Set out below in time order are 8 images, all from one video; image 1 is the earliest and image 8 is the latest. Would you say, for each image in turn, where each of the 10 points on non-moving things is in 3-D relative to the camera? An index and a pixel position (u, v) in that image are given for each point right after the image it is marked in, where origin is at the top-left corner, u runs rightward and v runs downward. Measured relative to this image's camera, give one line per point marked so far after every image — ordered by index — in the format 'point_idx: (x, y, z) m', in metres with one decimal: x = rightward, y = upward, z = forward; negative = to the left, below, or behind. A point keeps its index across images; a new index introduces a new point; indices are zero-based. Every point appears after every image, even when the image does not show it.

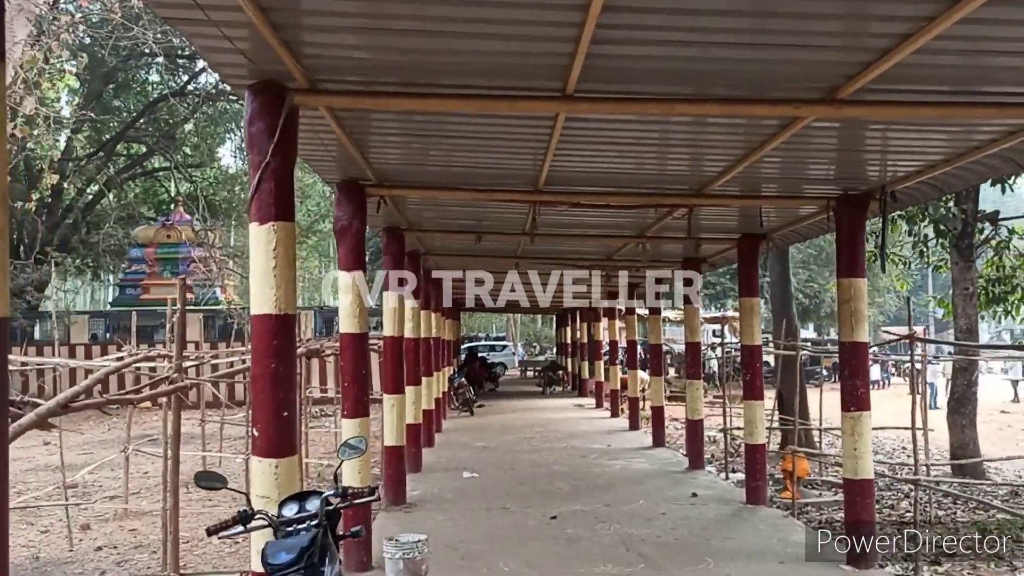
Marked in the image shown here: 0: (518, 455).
0: (+0.1, -1.9, +10.5) m
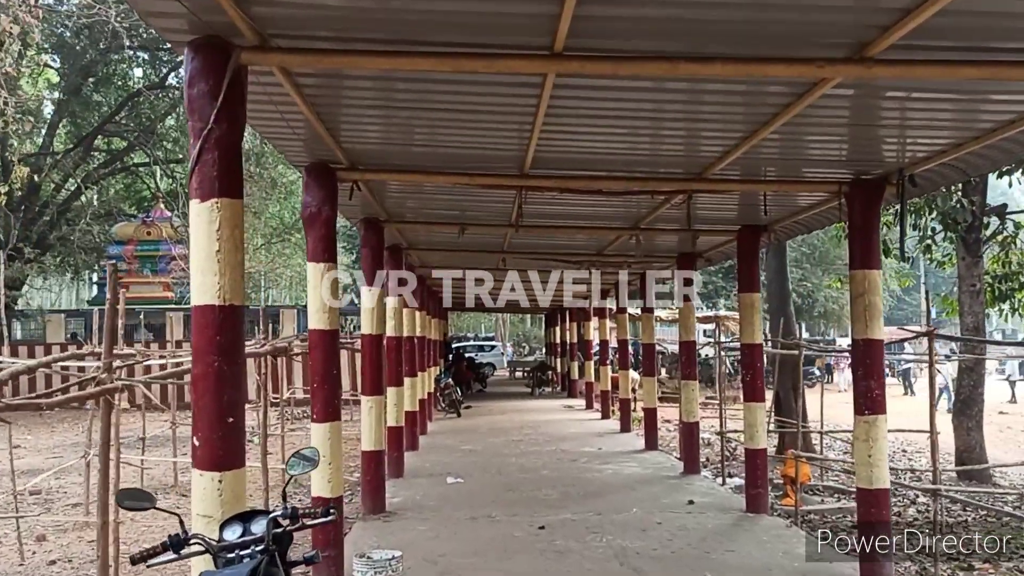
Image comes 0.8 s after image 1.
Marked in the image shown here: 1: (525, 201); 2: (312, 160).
0: (-0.1, -1.8, +10.1) m
1: (+0.1, +0.6, +6.1) m
2: (-1.1, +0.7, +5.0) m
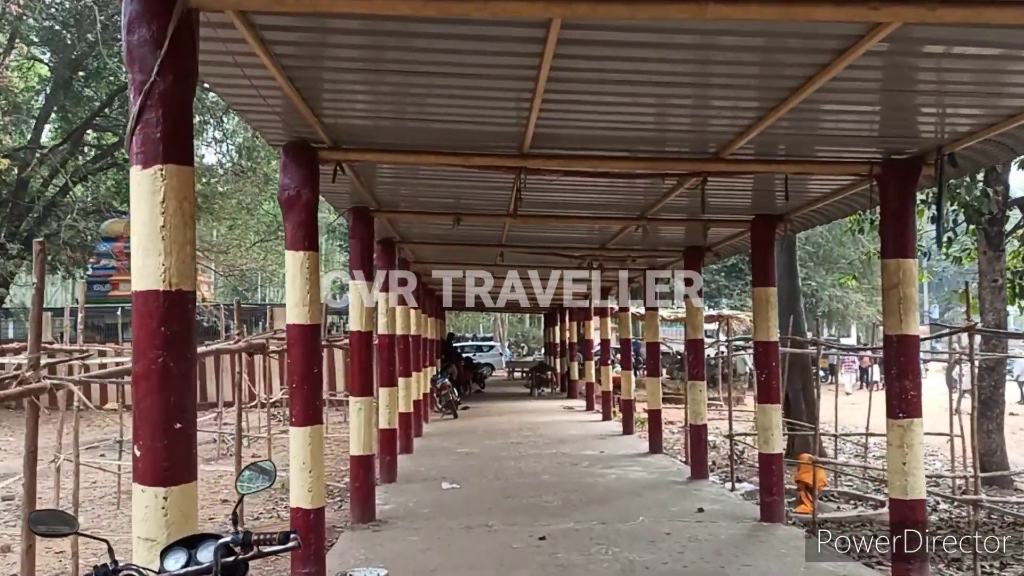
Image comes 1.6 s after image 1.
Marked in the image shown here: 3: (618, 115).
0: (-0.1, -1.8, +9.7) m
1: (+0.1, +0.6, +5.7) m
2: (-1.1, +0.7, +4.6) m
3: (+0.5, +0.8, +4.2) m
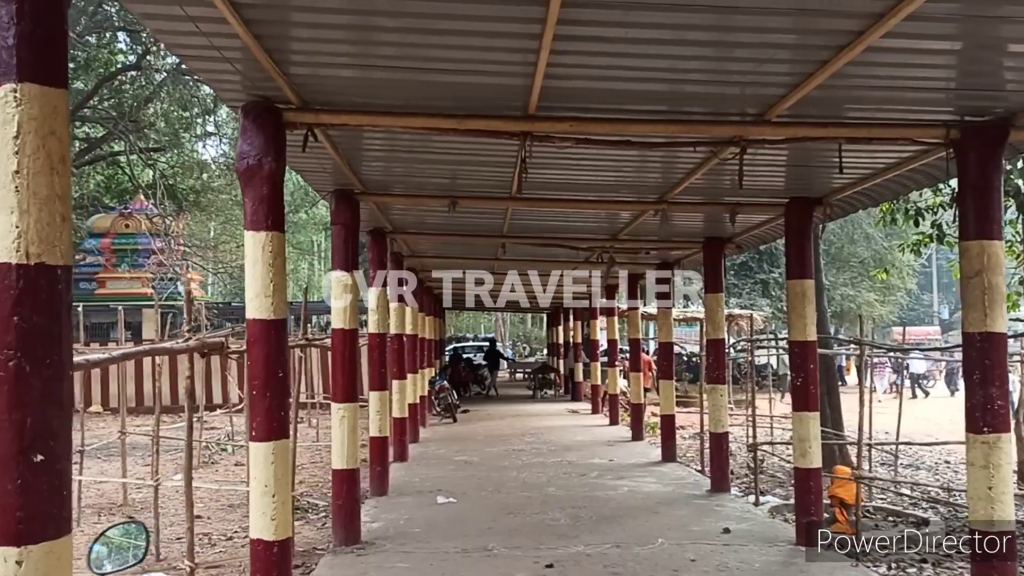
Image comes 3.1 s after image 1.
0: (-0.1, -1.7, +8.9) m
1: (+0.1, +0.7, +4.9) m
2: (-1.1, +0.8, +3.8) m
3: (+0.5, +0.8, +3.4) m
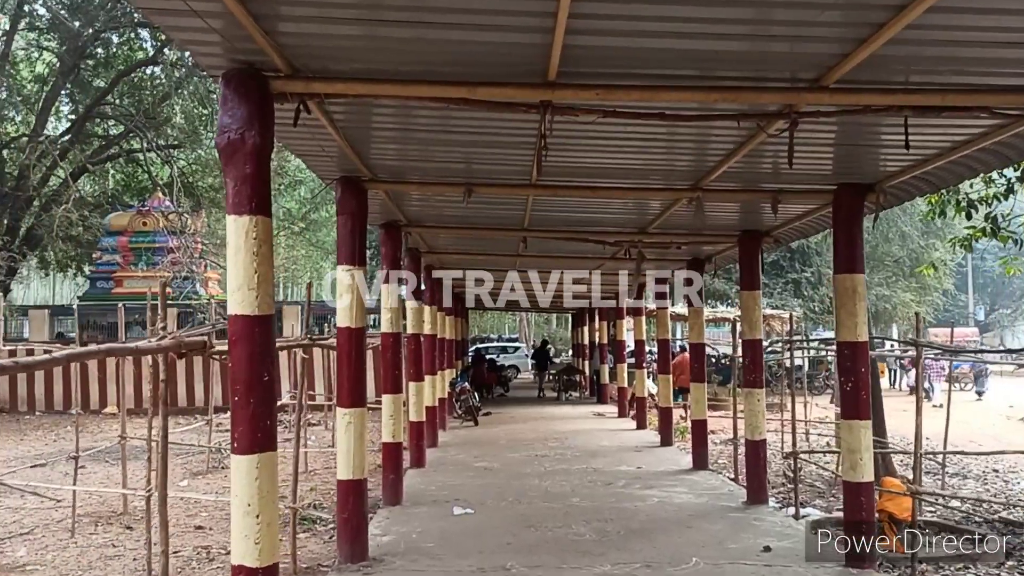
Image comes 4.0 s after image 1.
0: (+0.1, -1.7, +8.4) m
1: (+0.2, +0.7, +4.4) m
2: (-1.0, +0.8, +3.4) m
3: (+0.5, +0.8, +2.9) m
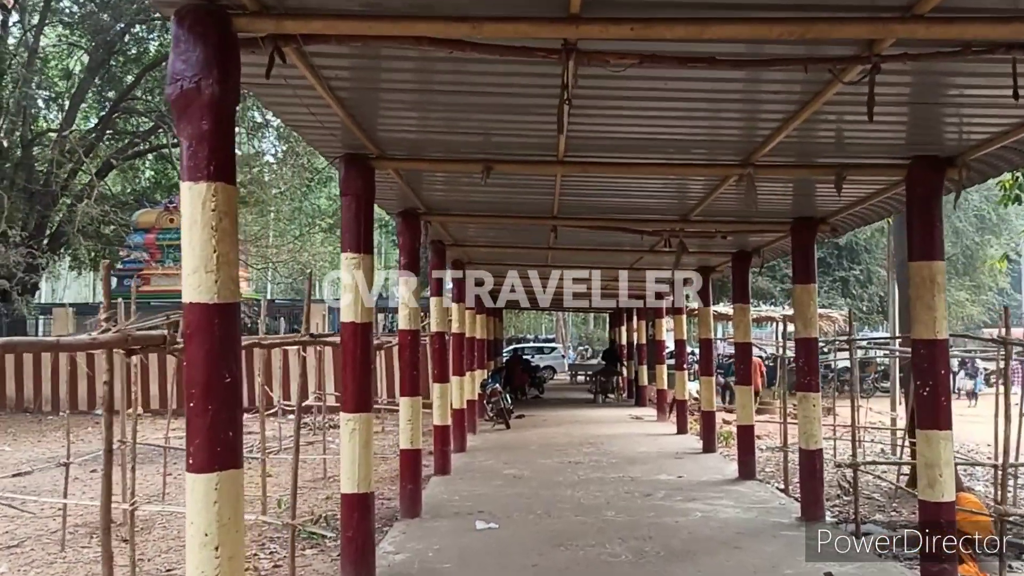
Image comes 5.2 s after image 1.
0: (+0.4, -1.7, +7.8) m
1: (+0.3, +0.7, +3.8) m
2: (-0.9, +0.8, +2.8) m
3: (+0.5, +0.9, +2.3) m
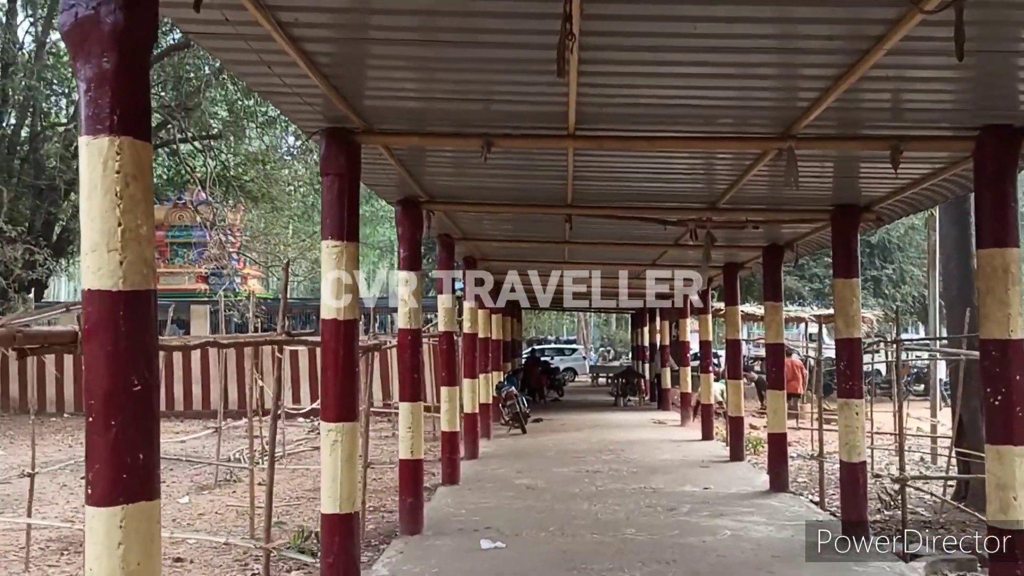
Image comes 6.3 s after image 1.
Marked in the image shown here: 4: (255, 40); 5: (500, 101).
0: (+0.5, -1.6, +7.2) m
1: (+0.3, +0.8, +3.2) m
2: (-1.0, +0.9, +2.2) m
3: (+0.5, +0.9, +1.7) m
4: (-0.9, +0.8, +3.3) m
5: (-0.1, +0.8, +3.9) m
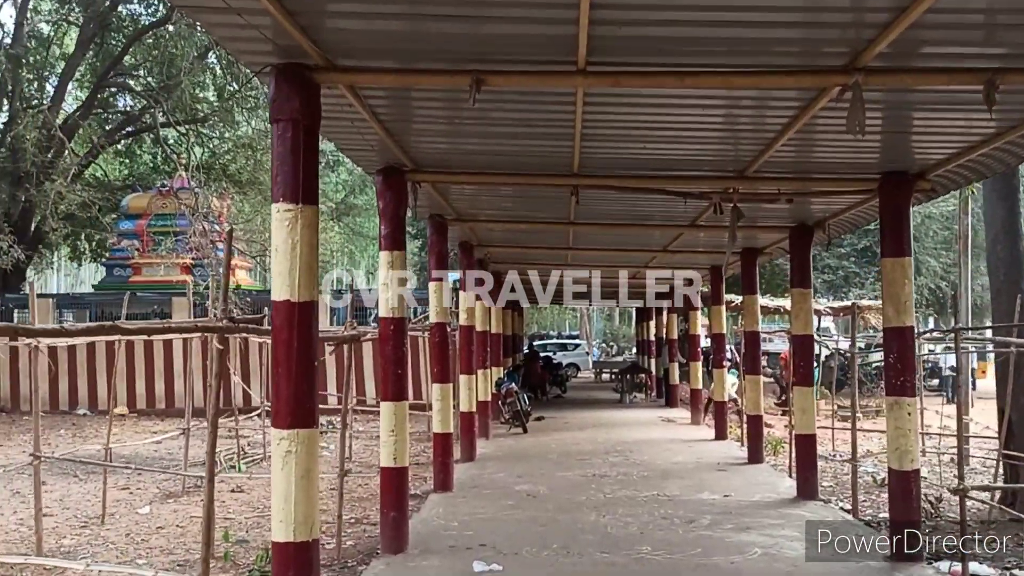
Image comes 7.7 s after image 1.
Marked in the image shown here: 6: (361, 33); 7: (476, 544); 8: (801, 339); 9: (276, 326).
0: (+0.4, -1.5, +6.3) m
1: (+0.2, +0.9, +2.4) m
2: (-1.0, +1.0, +1.4) m
3: (+0.5, +1.0, +0.8) m
4: (-0.9, +0.9, +2.4) m
5: (-0.1, +0.9, +3.1) m
6: (-0.5, +0.9, +3.3) m
7: (-0.2, -1.5, +5.6) m
8: (+2.2, -0.4, +7.3) m
9: (-0.9, -0.1, +3.5) m
